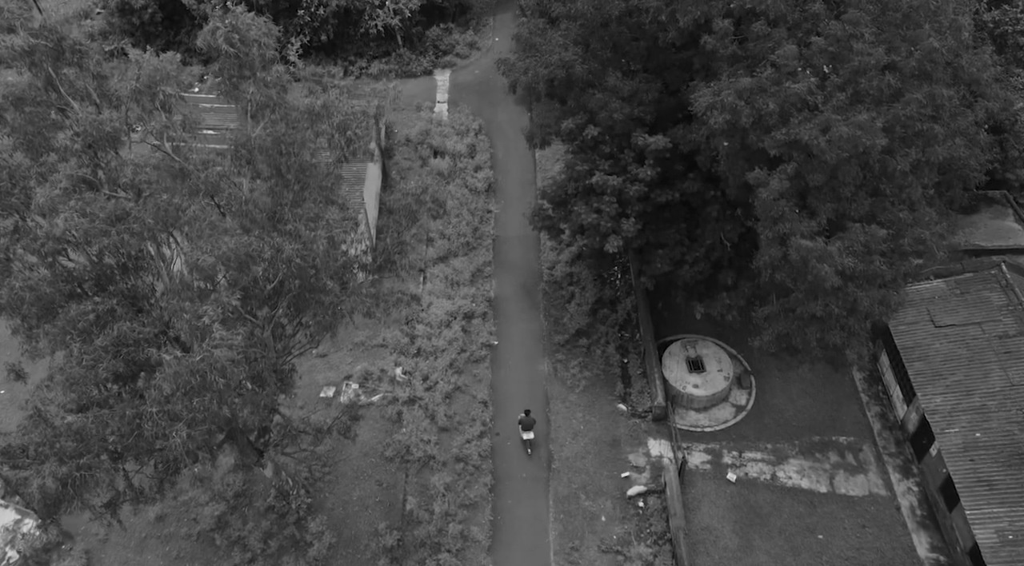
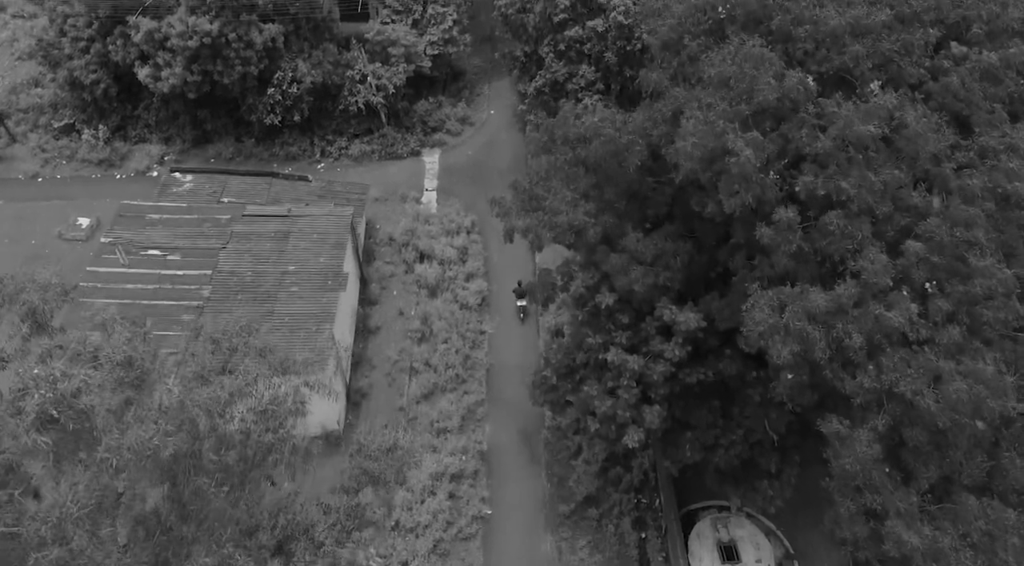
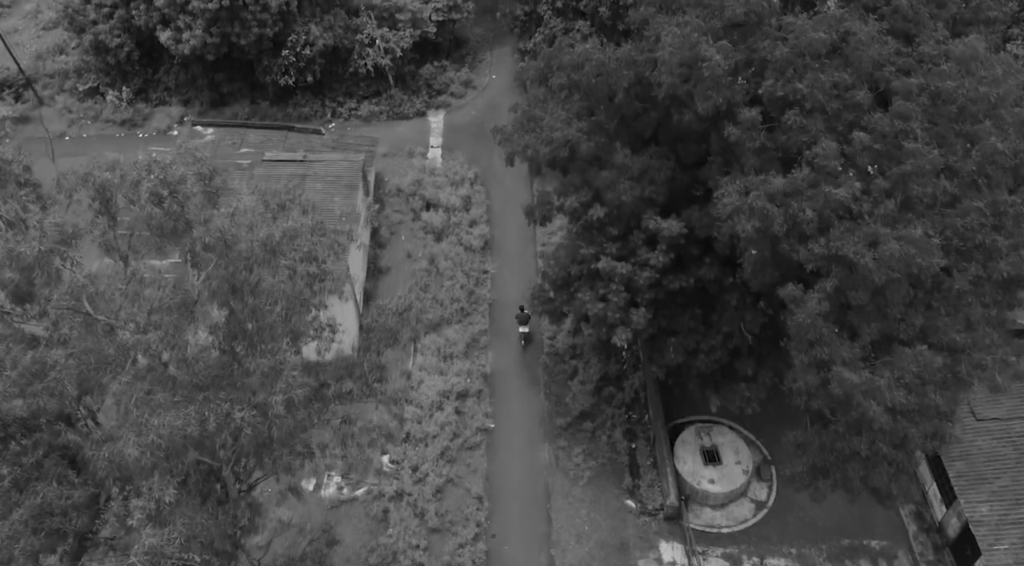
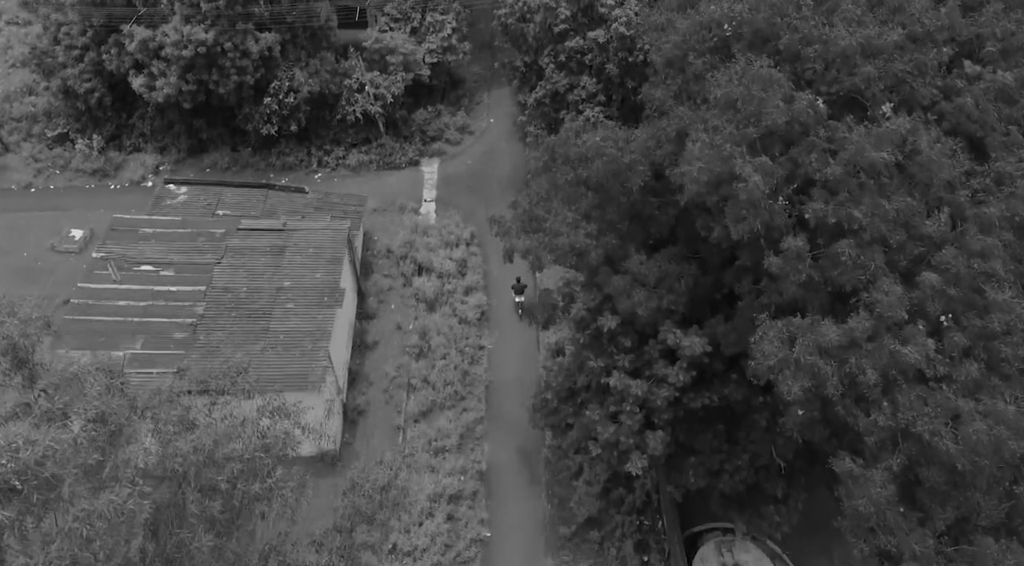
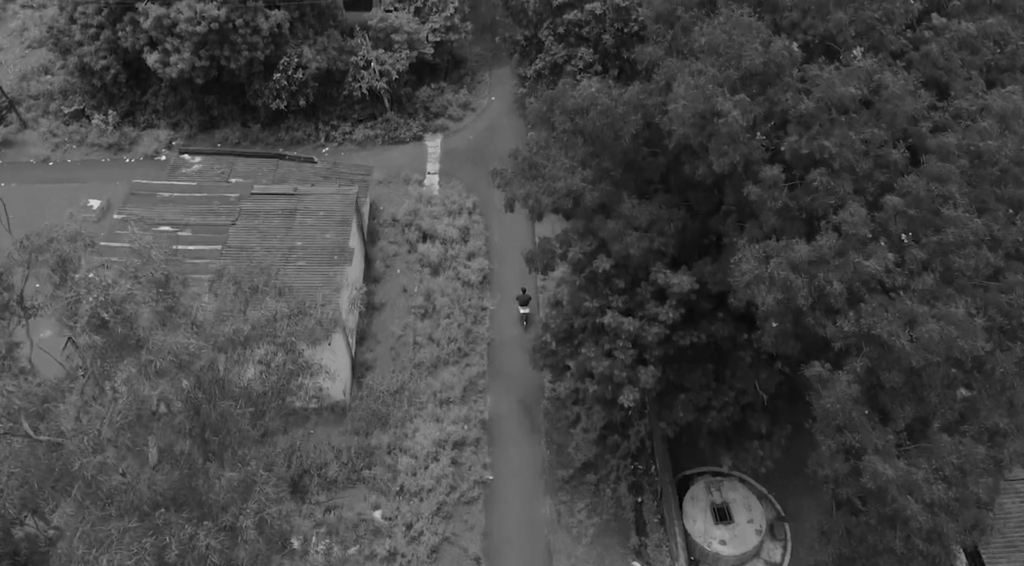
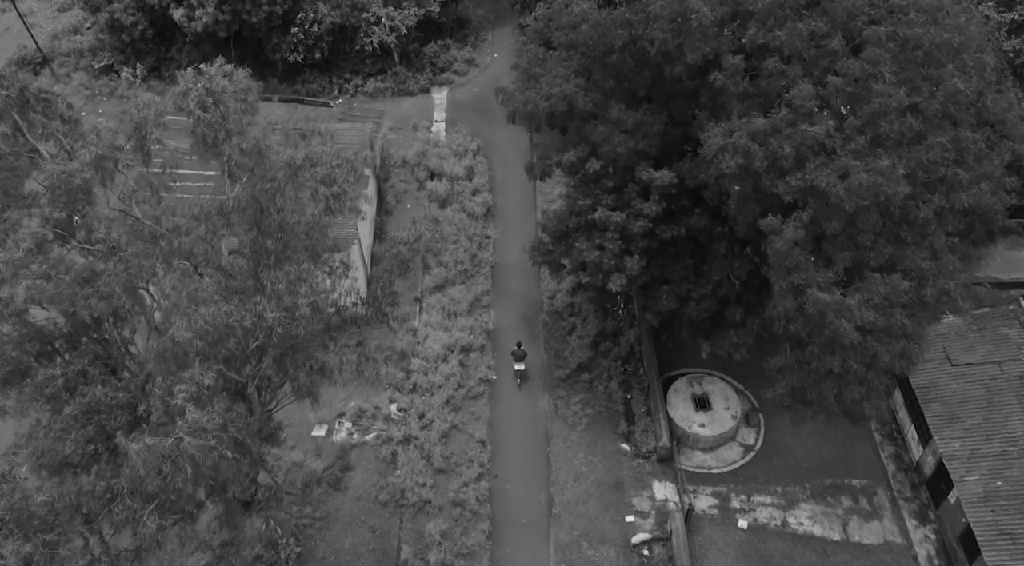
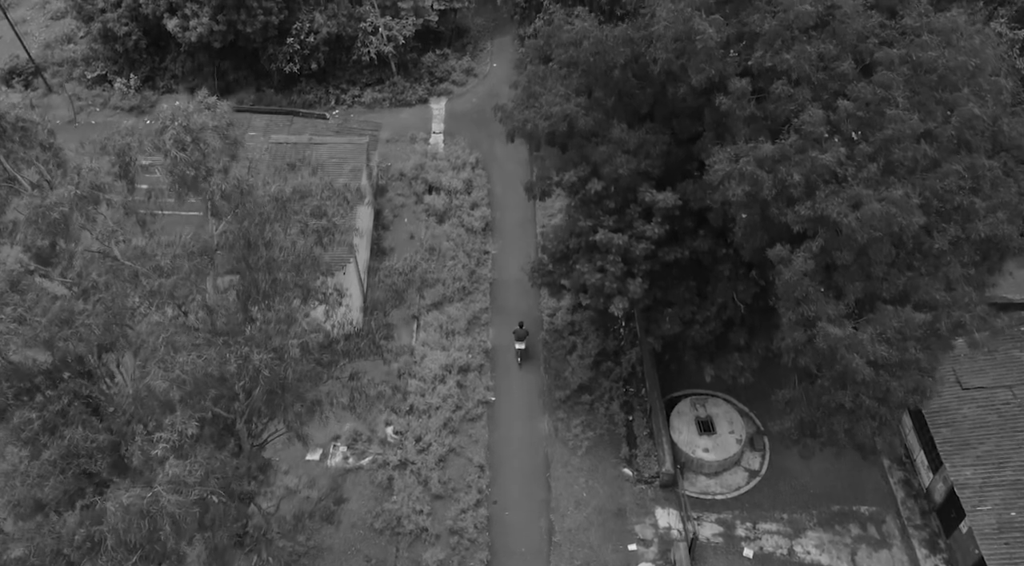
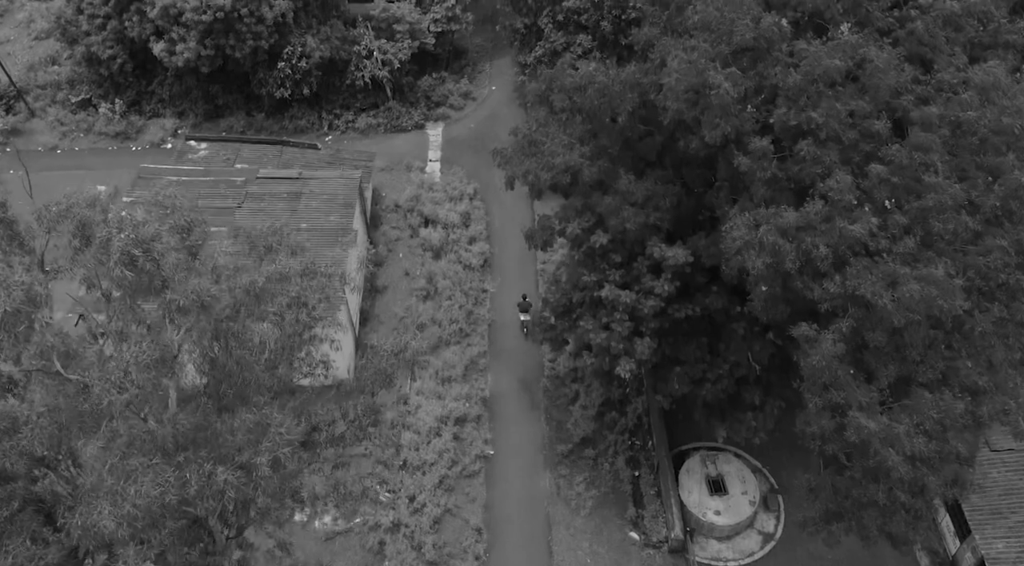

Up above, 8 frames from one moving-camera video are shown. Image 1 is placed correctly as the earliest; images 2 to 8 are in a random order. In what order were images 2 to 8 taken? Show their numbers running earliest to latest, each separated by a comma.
6, 7, 3, 8, 5, 2, 4
